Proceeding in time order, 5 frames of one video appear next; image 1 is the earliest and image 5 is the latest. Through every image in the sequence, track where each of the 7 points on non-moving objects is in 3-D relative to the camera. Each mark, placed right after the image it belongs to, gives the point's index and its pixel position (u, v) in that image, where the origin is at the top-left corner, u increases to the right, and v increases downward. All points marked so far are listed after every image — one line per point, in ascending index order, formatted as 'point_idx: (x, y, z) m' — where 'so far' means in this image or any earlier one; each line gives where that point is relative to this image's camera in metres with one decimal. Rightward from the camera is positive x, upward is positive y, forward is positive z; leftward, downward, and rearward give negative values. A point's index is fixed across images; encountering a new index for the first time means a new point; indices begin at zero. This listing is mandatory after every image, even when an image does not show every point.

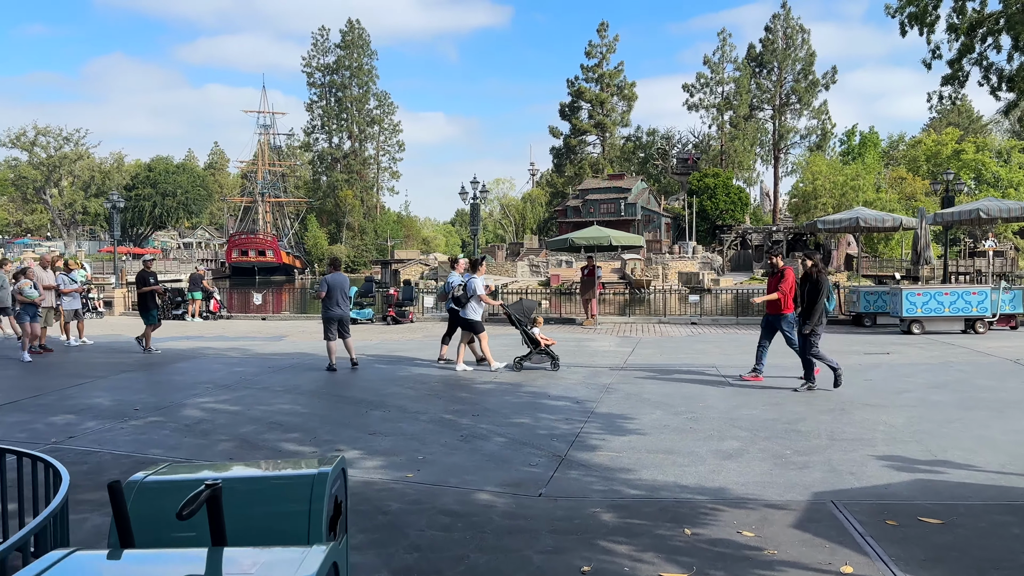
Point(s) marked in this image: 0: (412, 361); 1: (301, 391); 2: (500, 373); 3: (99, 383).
0: (-1.3, -1.0, +11.2) m
1: (-2.3, -1.1, +9.1) m
2: (-0.1, -1.1, +10.2) m
3: (-4.9, -1.2, +9.8) m
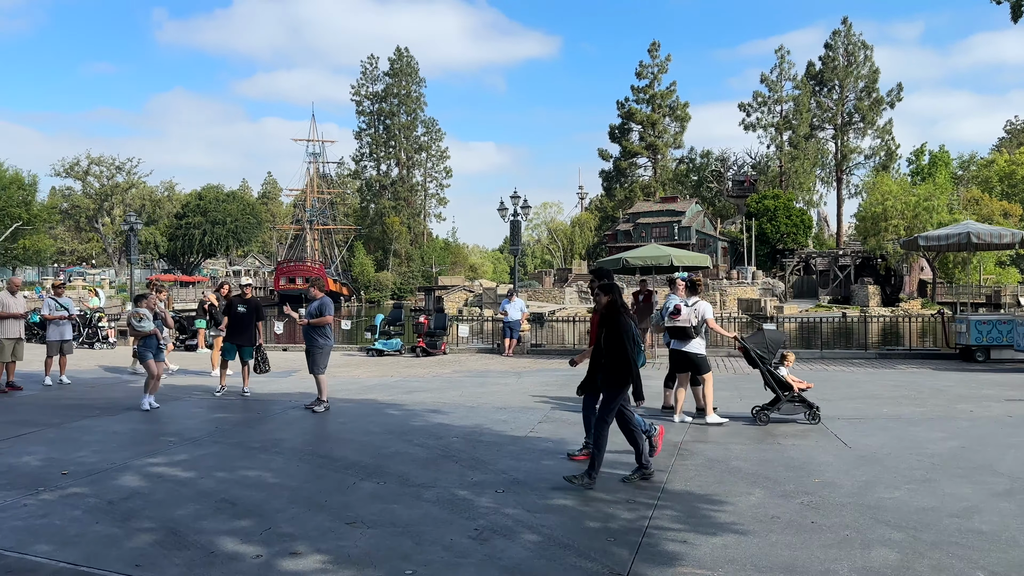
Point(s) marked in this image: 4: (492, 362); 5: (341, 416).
0: (-0.9, -1.3, +9.1) m
1: (-2.0, -1.4, +7.1) m
2: (+0.3, -1.3, +8.0) m
3: (-4.5, -1.4, +8.0) m
4: (-0.3, -1.3, +14.0) m
5: (-1.7, -1.3, +8.6) m
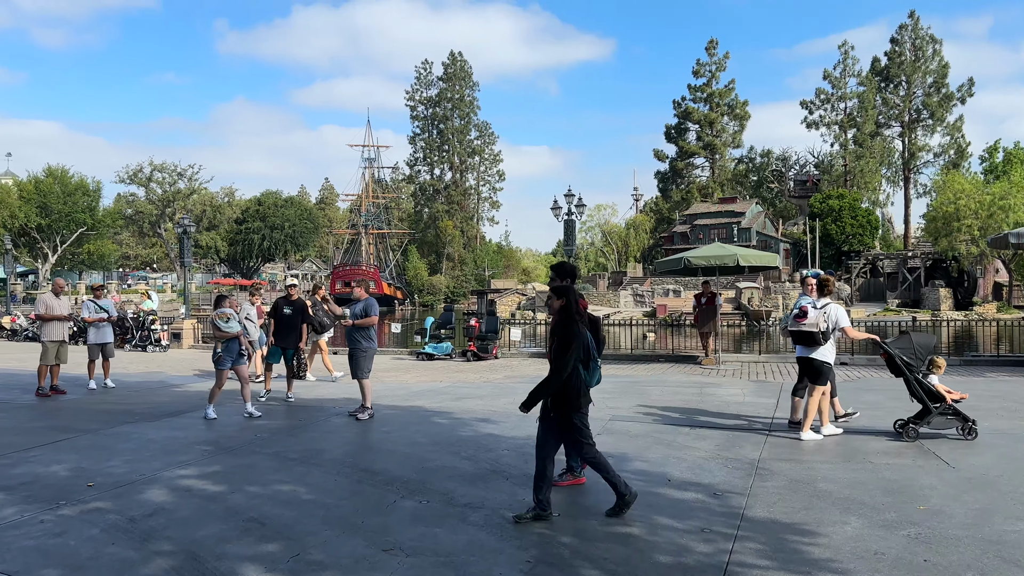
0: (-0.3, -1.3, +8.5) m
1: (-1.5, -1.4, +6.6) m
2: (+0.8, -1.3, +7.4) m
3: (-4.0, -1.4, +7.6) m
4: (+0.6, -1.3, +13.4) m
5: (-1.2, -1.3, +8.1) m
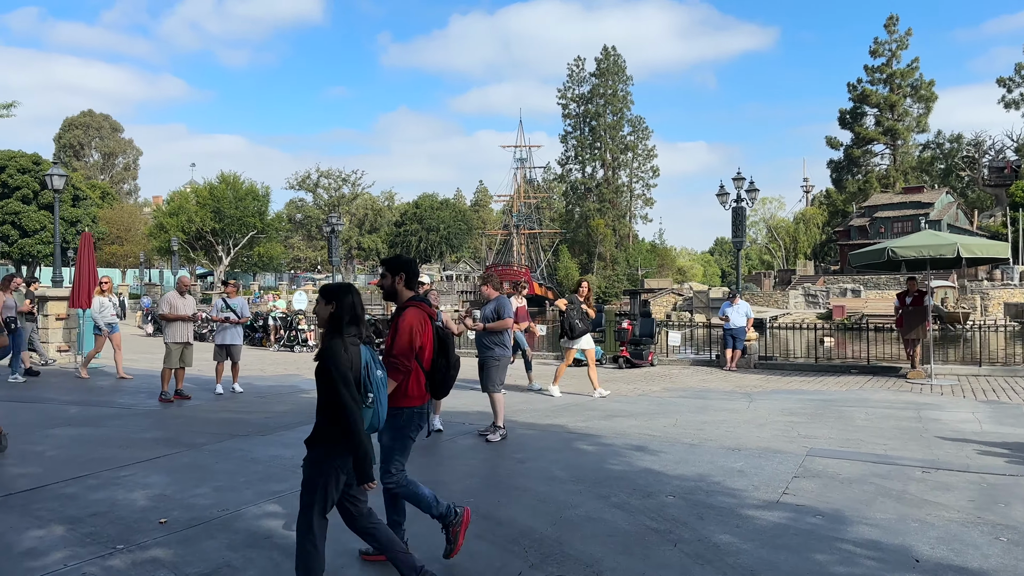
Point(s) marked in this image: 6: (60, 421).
0: (+1.1, -1.3, +6.9) m
1: (-0.5, -1.4, +5.3) m
2: (+2.0, -1.3, +5.6) m
3: (-2.7, -1.4, +6.7) m
4: (+2.8, -1.3, +11.5) m
5: (+0.1, -1.3, +6.6) m
6: (-4.6, -1.4, +8.3) m
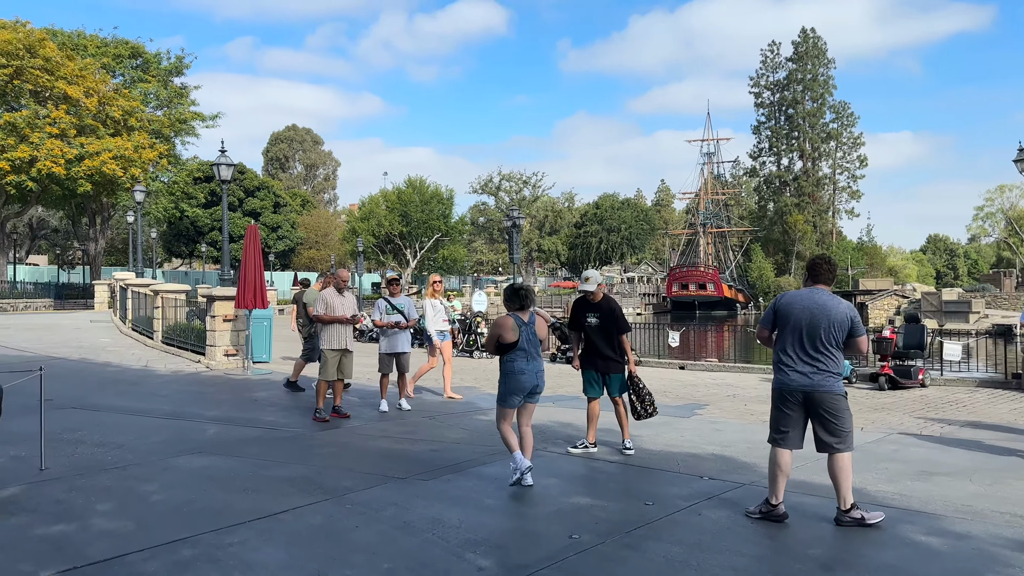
0: (+2.6, -1.2, +4.2) m
1: (+0.7, -1.3, +2.9) m
2: (+3.2, -1.2, +2.7) m
3: (-1.2, -1.4, +4.9) m
4: (+5.3, -1.2, +8.3) m
5: (+1.6, -1.2, +4.2) m
6: (-2.7, -1.3, +6.8) m
